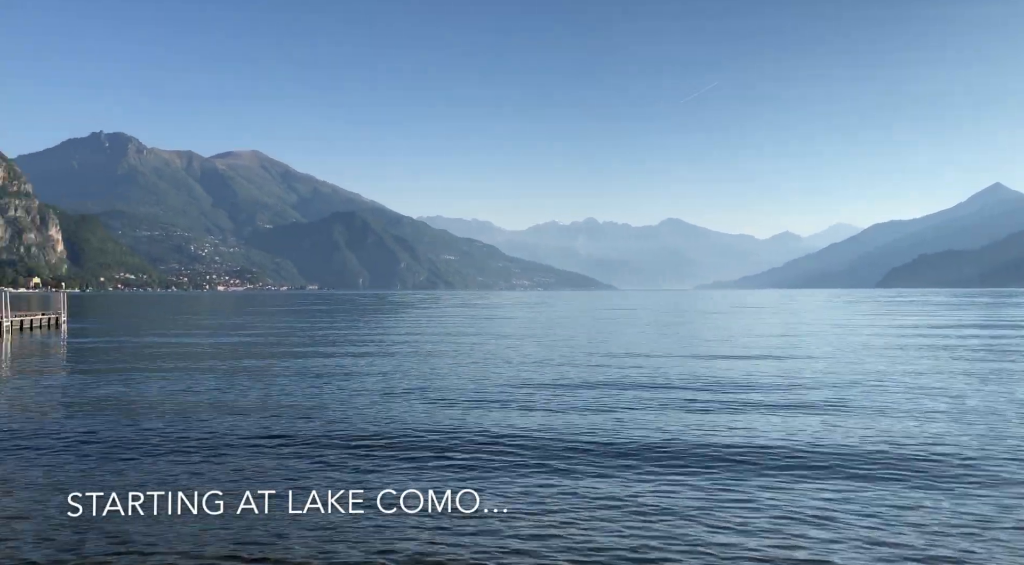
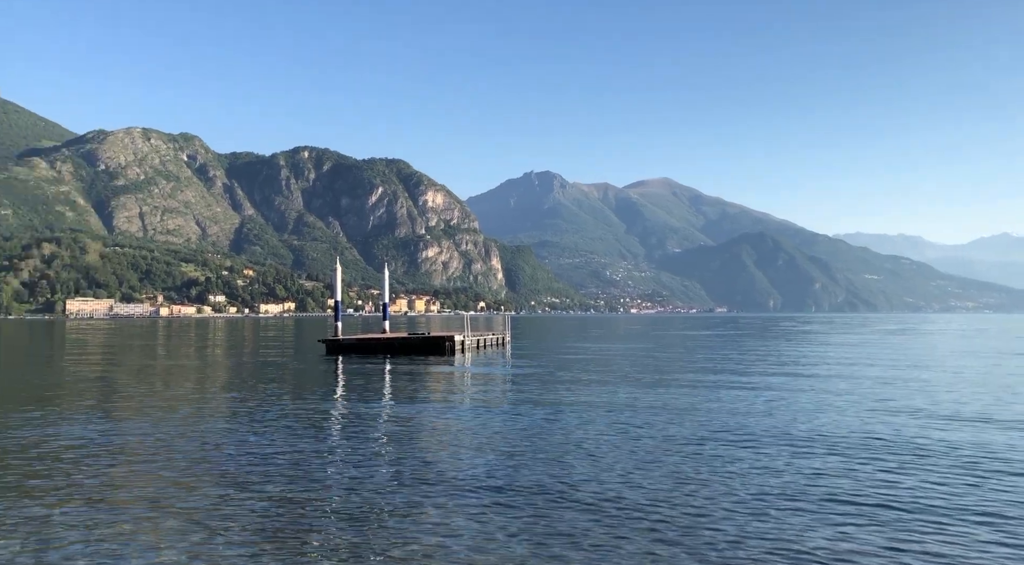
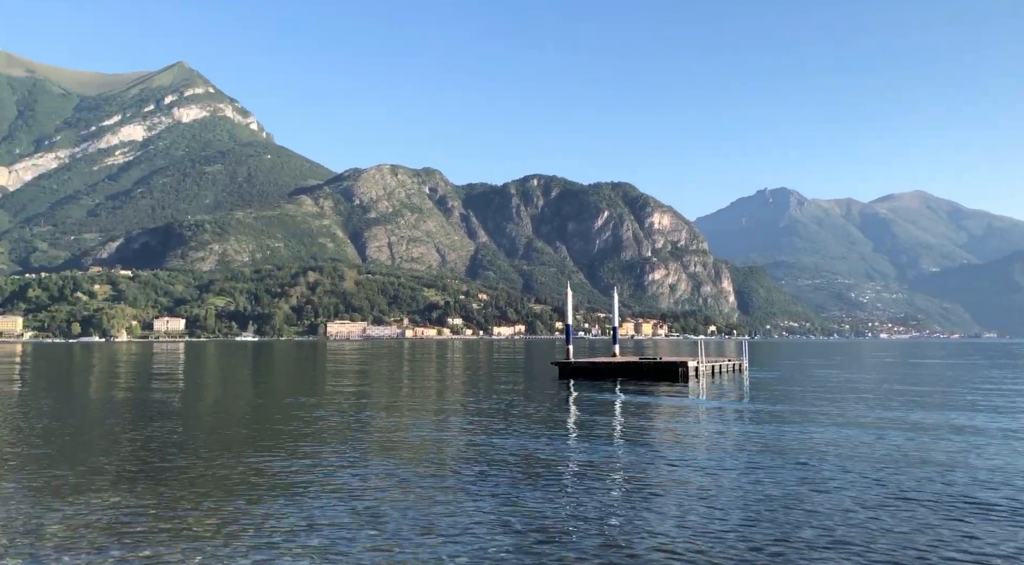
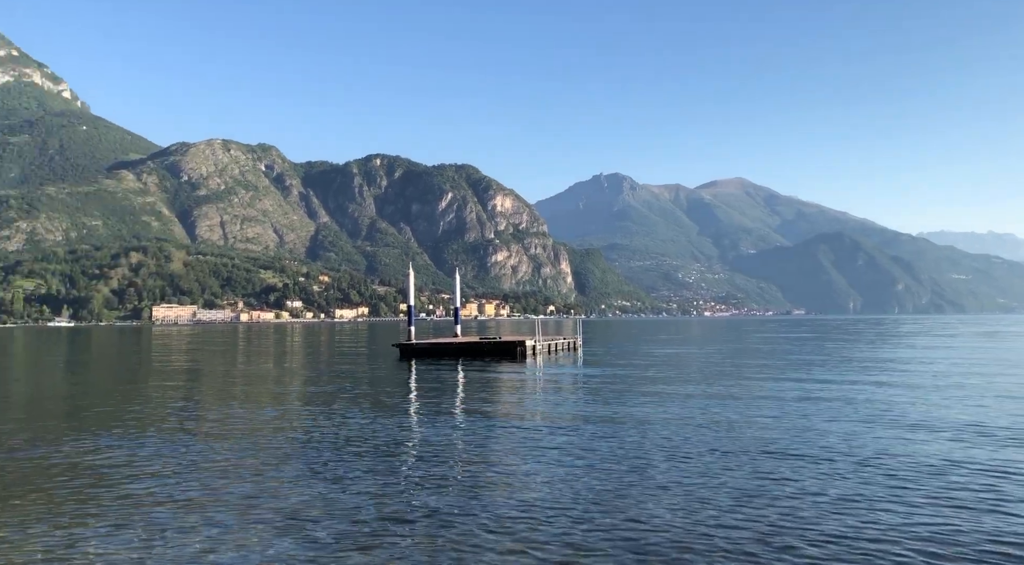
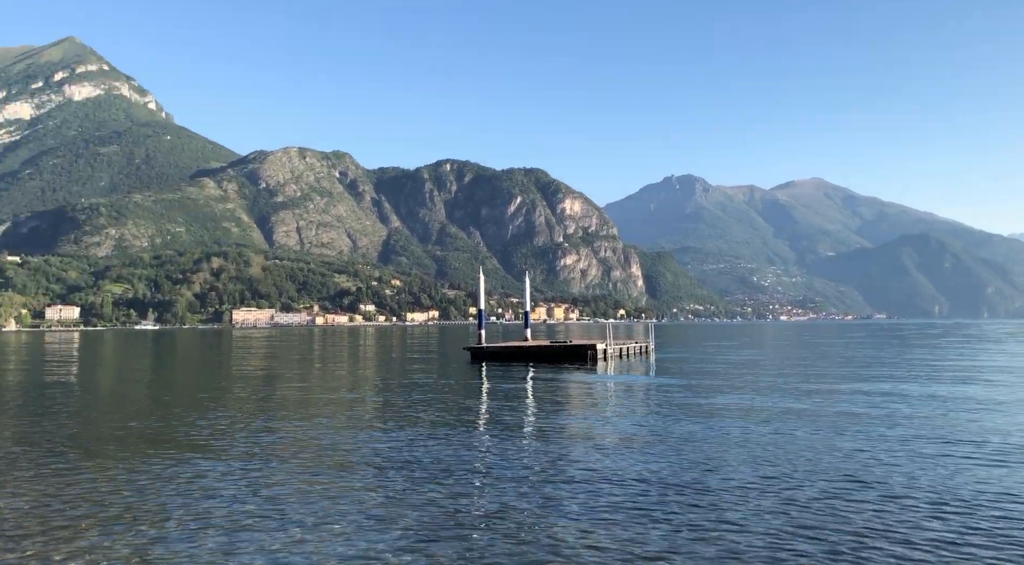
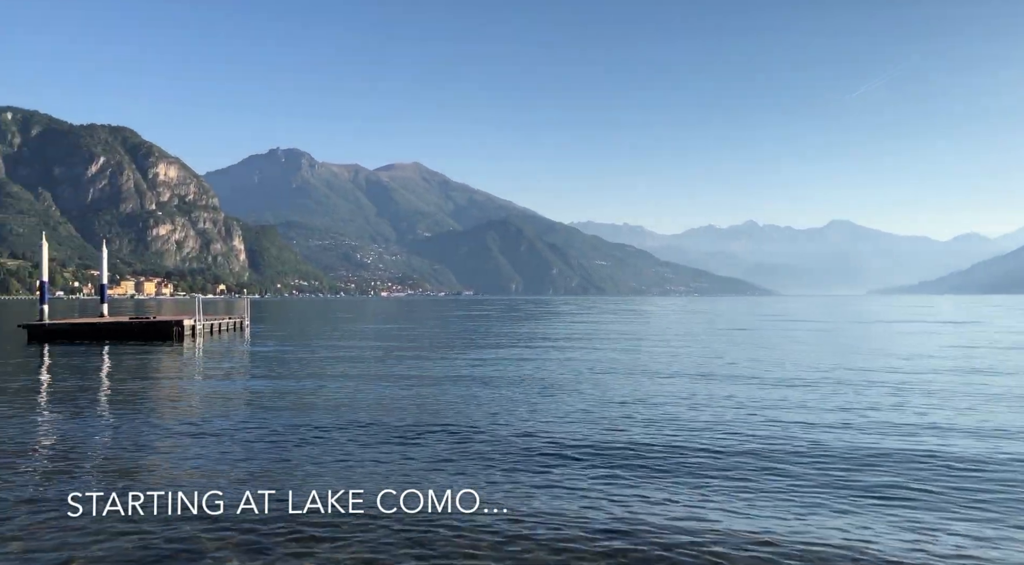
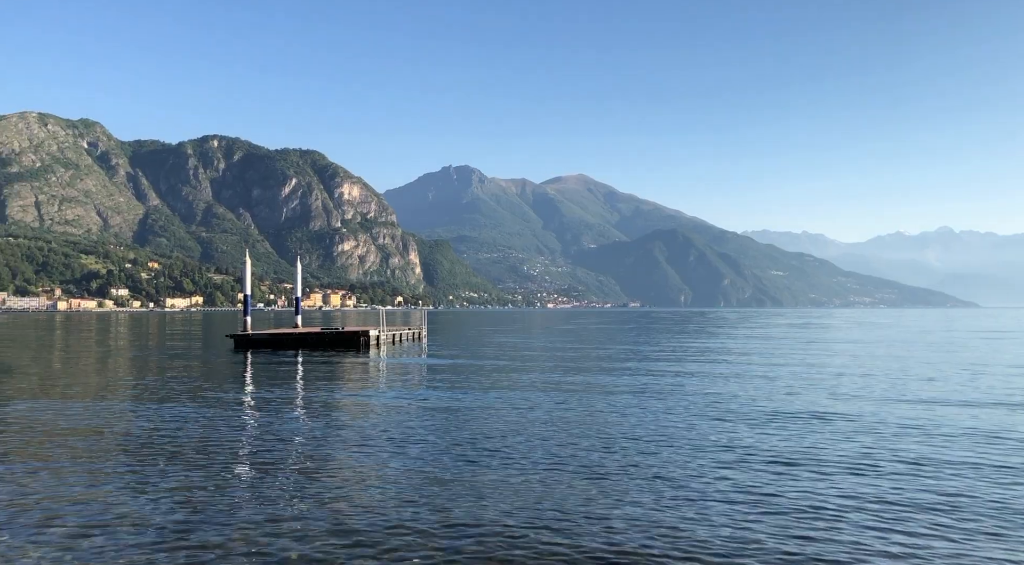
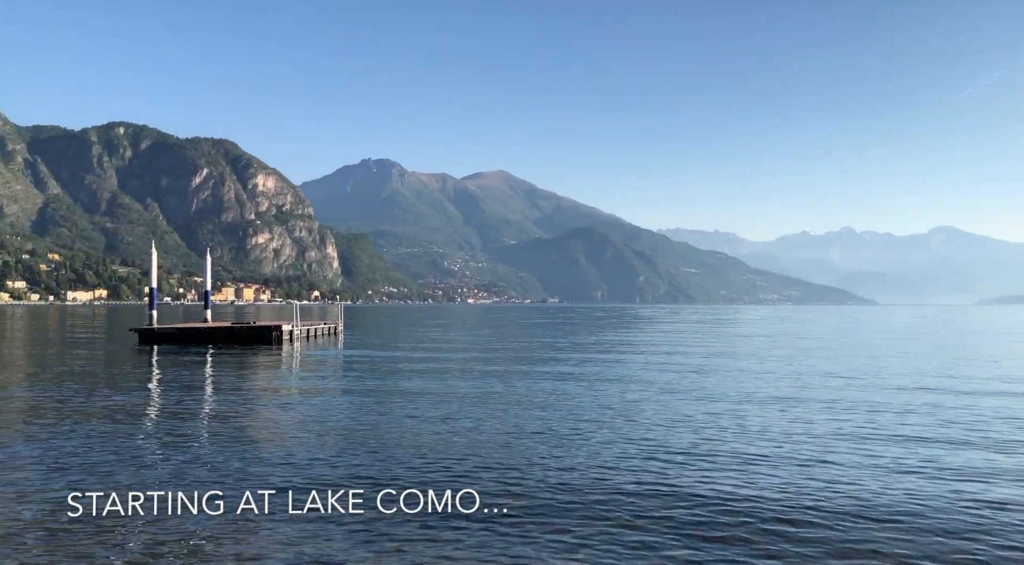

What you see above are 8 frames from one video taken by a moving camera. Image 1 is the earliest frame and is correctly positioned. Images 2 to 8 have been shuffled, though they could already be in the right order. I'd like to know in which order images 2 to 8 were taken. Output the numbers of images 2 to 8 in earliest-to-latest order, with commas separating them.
6, 8, 7, 2, 4, 5, 3
